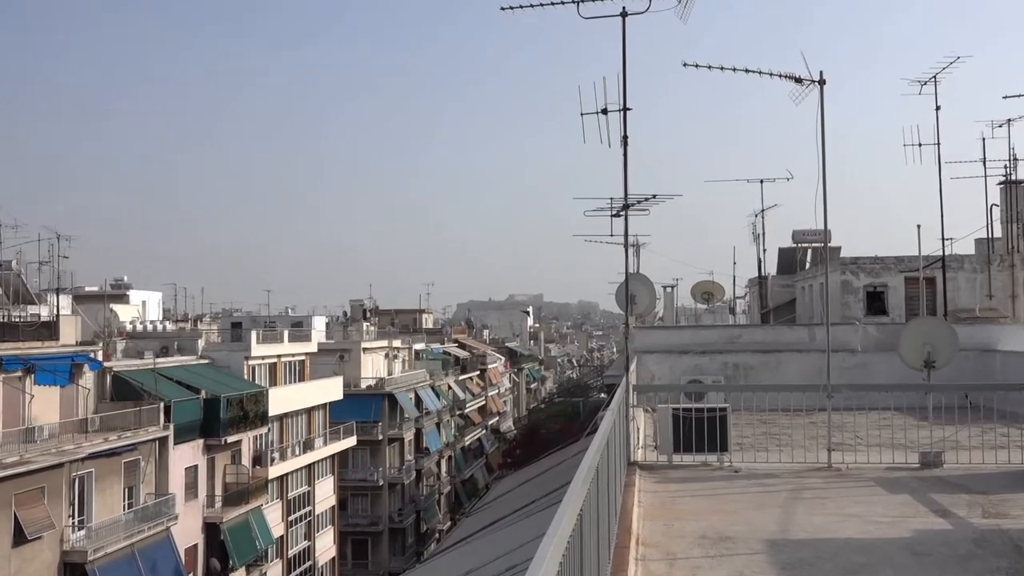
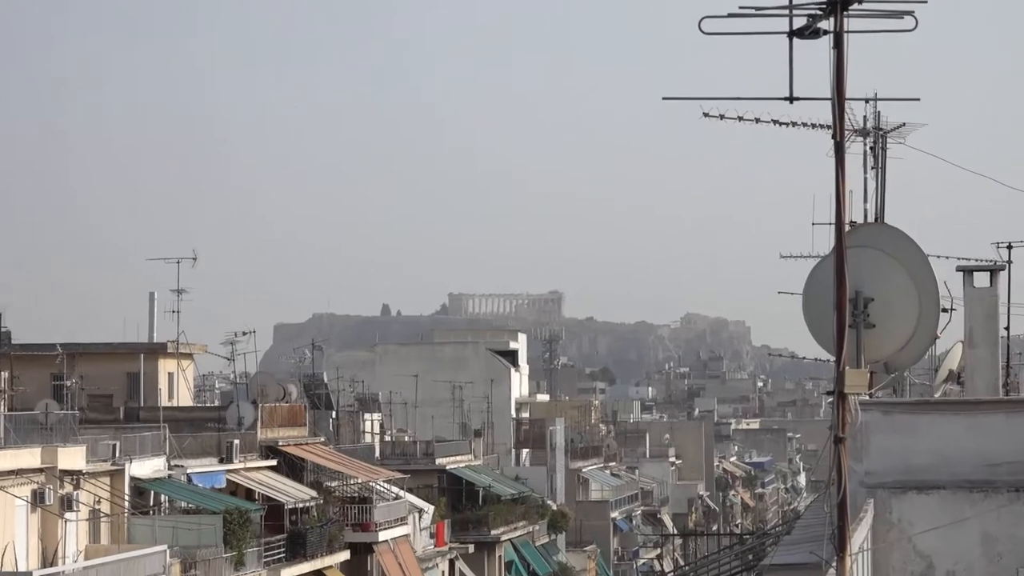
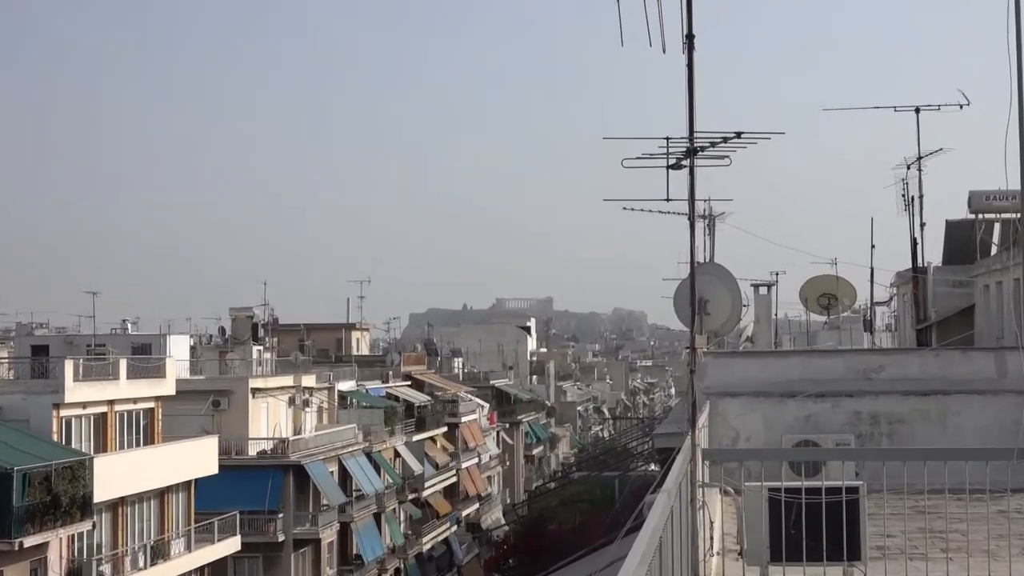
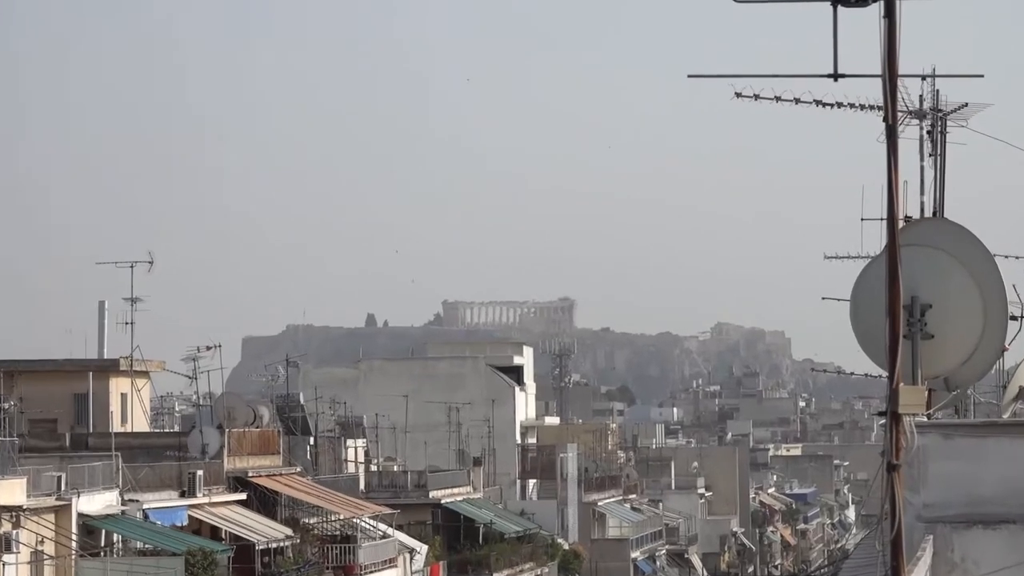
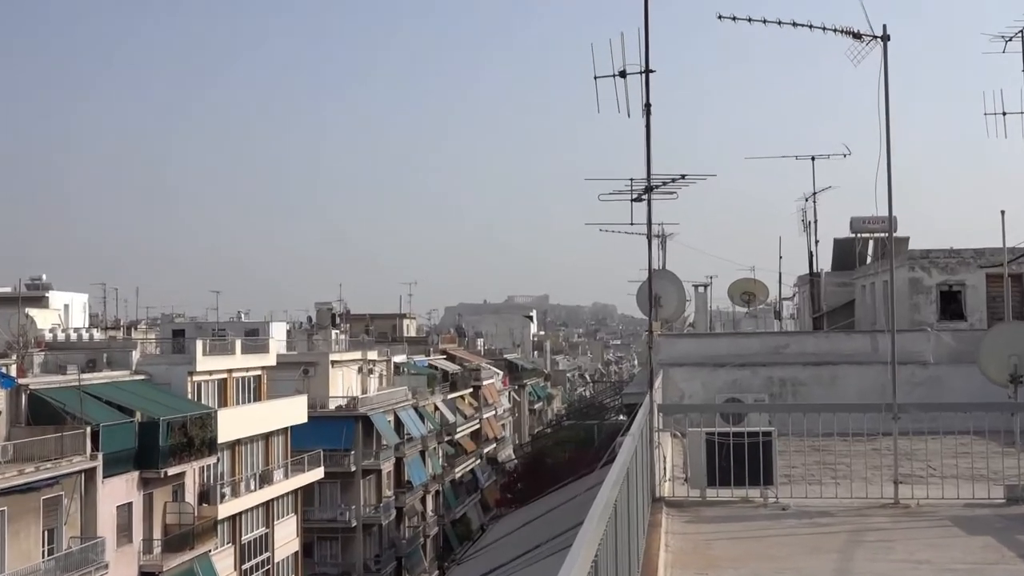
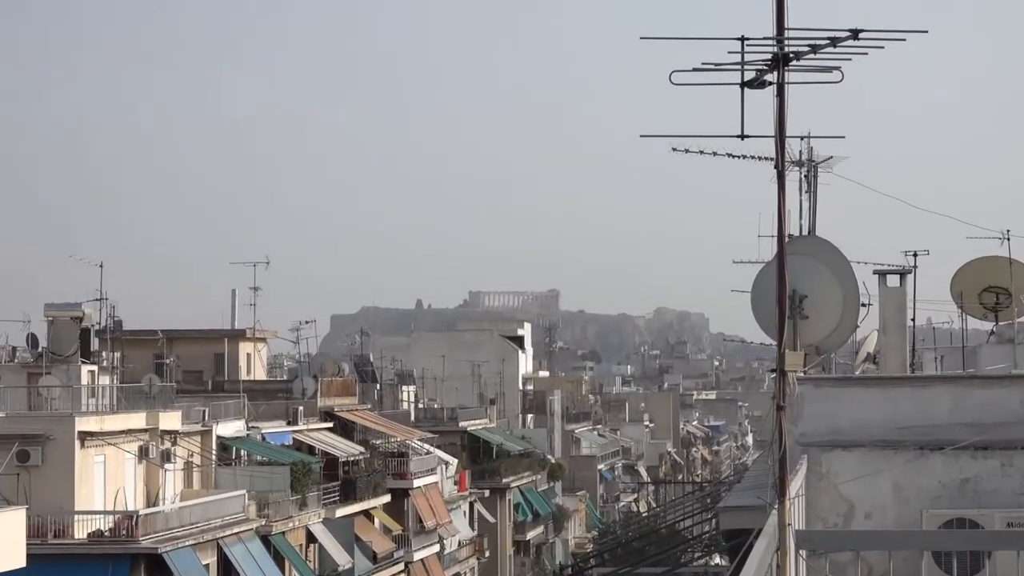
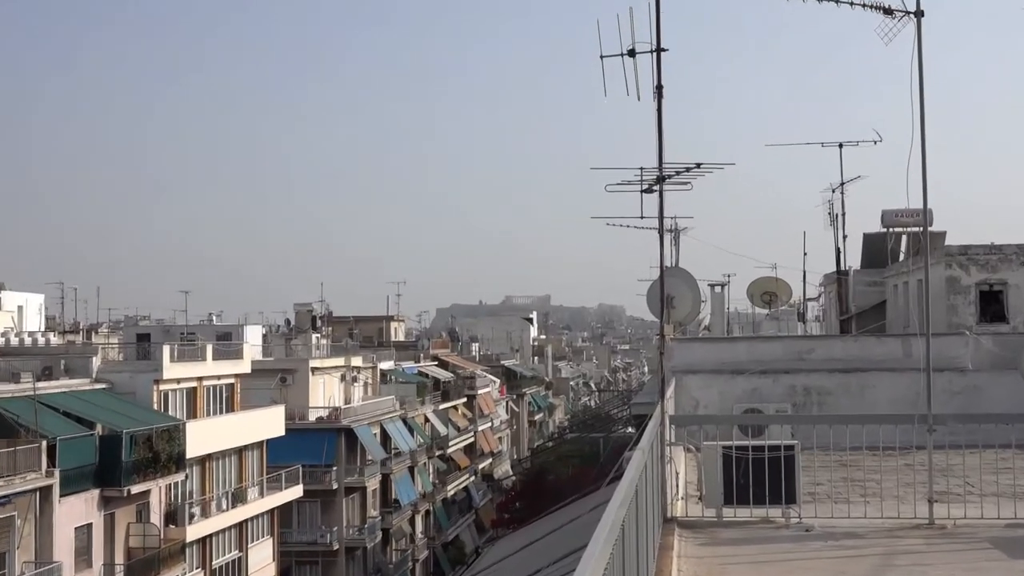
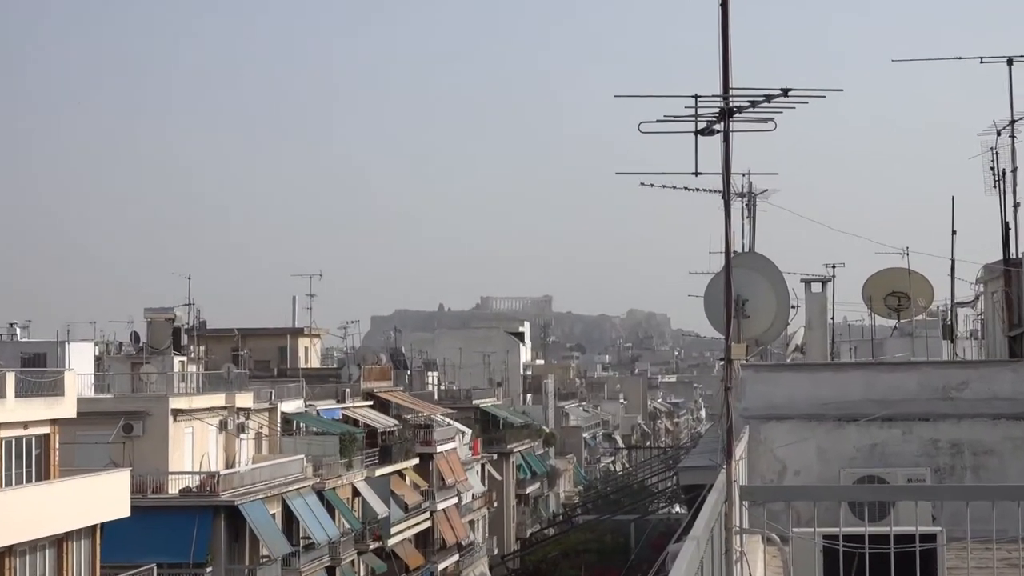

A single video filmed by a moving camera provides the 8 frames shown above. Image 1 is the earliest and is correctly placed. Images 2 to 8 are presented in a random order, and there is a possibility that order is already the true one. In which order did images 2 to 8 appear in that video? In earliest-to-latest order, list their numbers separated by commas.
5, 7, 3, 8, 6, 2, 4
